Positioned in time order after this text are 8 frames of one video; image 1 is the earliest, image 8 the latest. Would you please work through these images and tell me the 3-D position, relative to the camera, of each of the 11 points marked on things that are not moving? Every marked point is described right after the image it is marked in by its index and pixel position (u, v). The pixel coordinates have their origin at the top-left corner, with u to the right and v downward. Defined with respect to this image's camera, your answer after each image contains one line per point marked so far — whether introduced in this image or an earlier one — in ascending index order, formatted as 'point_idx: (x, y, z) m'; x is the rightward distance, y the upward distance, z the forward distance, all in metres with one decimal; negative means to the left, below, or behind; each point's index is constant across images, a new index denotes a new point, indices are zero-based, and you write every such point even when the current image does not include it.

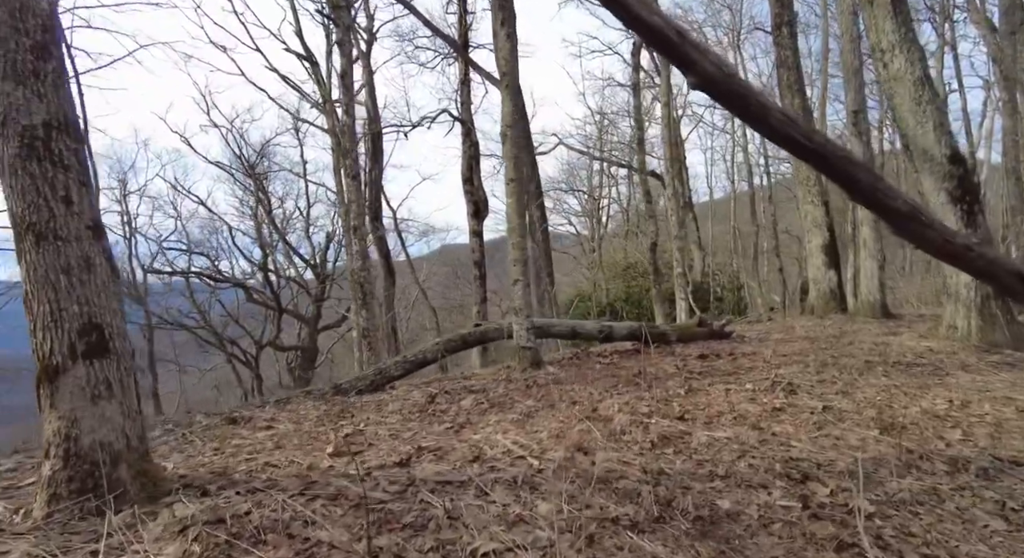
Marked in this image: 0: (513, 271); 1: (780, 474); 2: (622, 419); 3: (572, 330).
0: (0.0, +0.1, +8.3) m
1: (+1.8, -1.3, +4.7) m
2: (+0.9, -1.1, +6.0) m
3: (+0.7, -0.7, +9.8) m
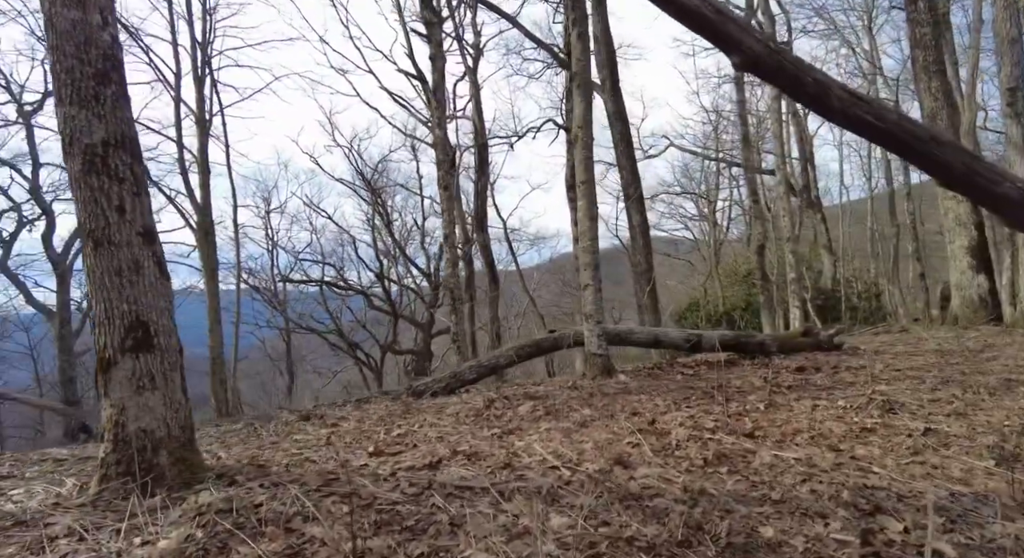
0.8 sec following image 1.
0: (+0.8, 0.0, +8.0) m
1: (+1.9, -1.3, +4.1) m
2: (+1.2, -1.2, +5.5) m
3: (+1.8, -0.7, +9.3) m
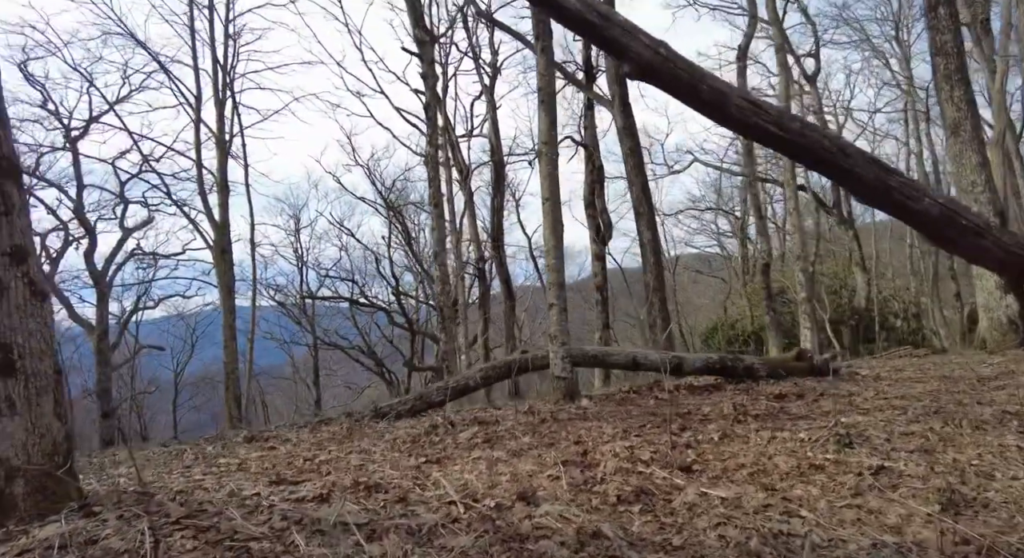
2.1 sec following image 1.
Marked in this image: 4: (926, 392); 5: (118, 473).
0: (+0.4, -0.2, +7.7) m
1: (+1.2, -1.4, +3.8) m
2: (+0.7, -1.3, +5.2) m
3: (+1.5, -1.0, +8.9) m
4: (+4.9, -1.3, +8.6) m
5: (-3.0, -1.4, +5.7) m
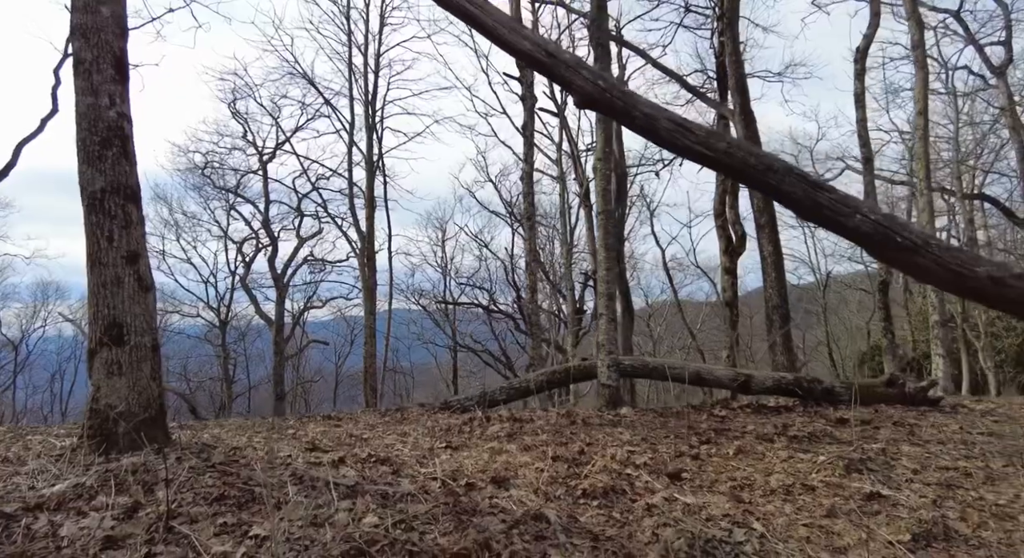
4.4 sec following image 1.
0: (+1.0, -0.3, +8.0) m
1: (+0.9, -1.5, +4.0) m
2: (+0.6, -1.4, +5.5) m
3: (+2.3, -1.2, +9.0) m
4: (+5.5, -1.6, +7.9) m
5: (-2.8, -1.4, +6.8) m
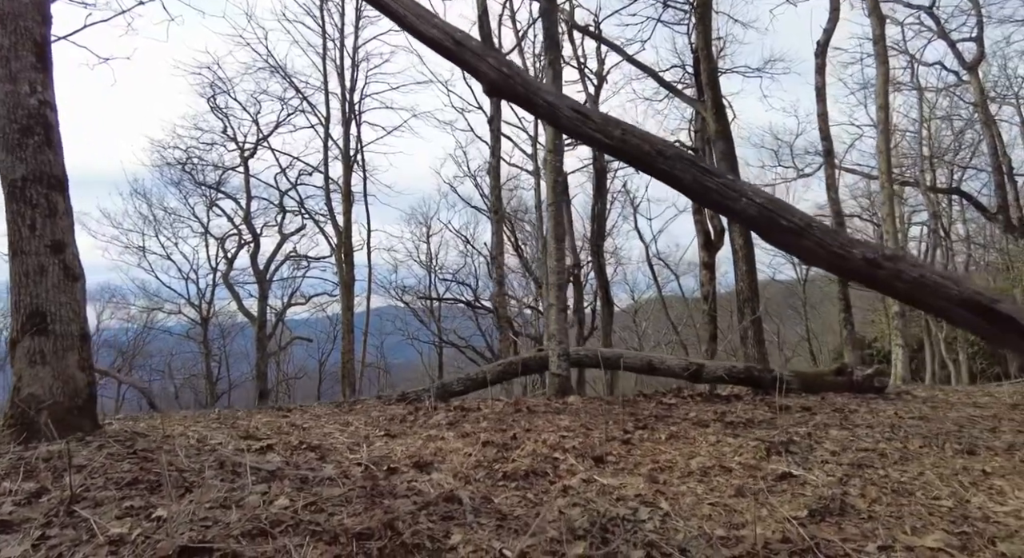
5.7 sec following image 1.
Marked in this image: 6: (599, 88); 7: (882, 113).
0: (+0.4, -0.2, +8.2) m
1: (+0.3, -1.4, +4.1) m
2: (+0.1, -1.3, +5.6) m
3: (+1.7, -1.1, +9.1) m
4: (+5.0, -1.5, +8.0) m
5: (-3.4, -1.3, +6.9) m
6: (+1.9, +4.5, +17.0) m
7: (+6.9, +3.1, +13.6) m
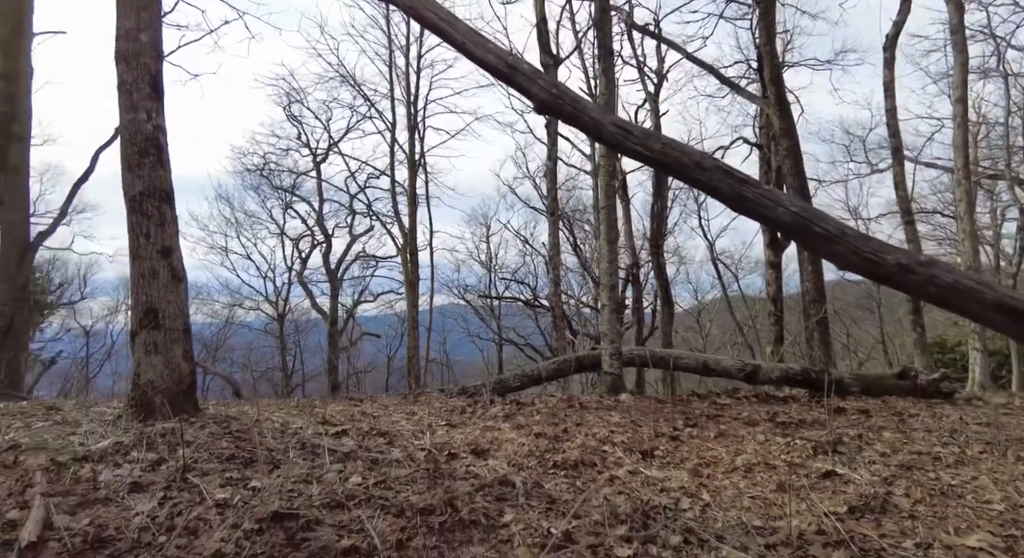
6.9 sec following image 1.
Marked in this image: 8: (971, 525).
0: (+1.1, -0.2, +8.5) m
1: (+0.6, -1.4, +4.4) m
2: (+0.5, -1.3, +6.0) m
3: (+2.4, -1.1, +9.3) m
4: (+5.6, -1.6, +7.9) m
5: (-2.8, -1.3, +7.6) m
6: (+3.4, +4.5, +17.1) m
7: (+8.1, +3.0, +13.3) m
8: (+2.8, -1.5, +4.5) m
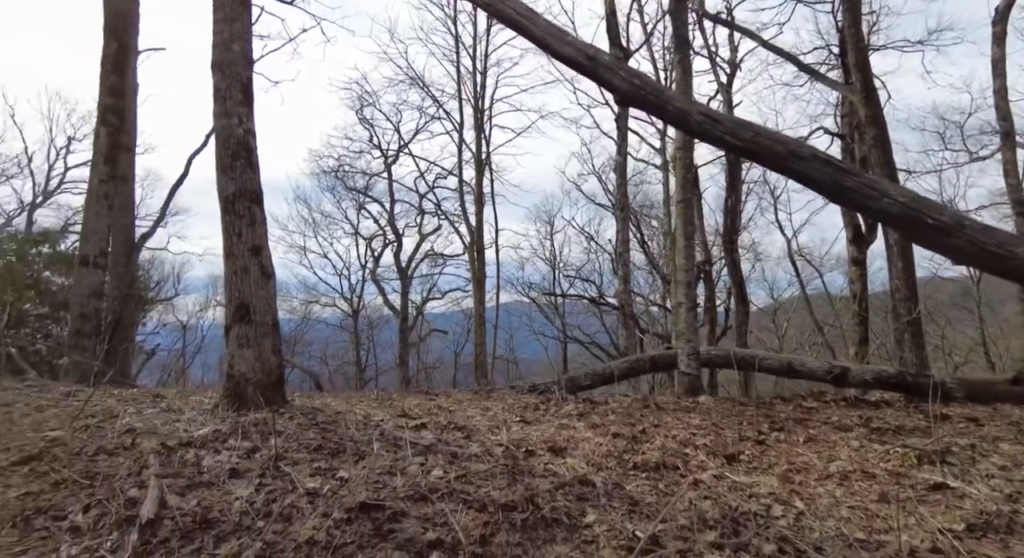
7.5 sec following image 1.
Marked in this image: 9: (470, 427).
0: (+2.0, -0.2, +8.2) m
1: (+1.1, -1.4, +4.3) m
2: (+1.1, -1.3, +5.8) m
3: (+3.3, -1.1, +9.0) m
4: (+6.4, -1.6, +7.3) m
5: (-2.1, -1.2, +7.7) m
6: (+5.0, +4.5, +16.7) m
7: (+9.3, +2.9, +12.4) m
8: (+3.3, -1.5, +4.1) m
9: (-0.4, -1.2, +6.0) m
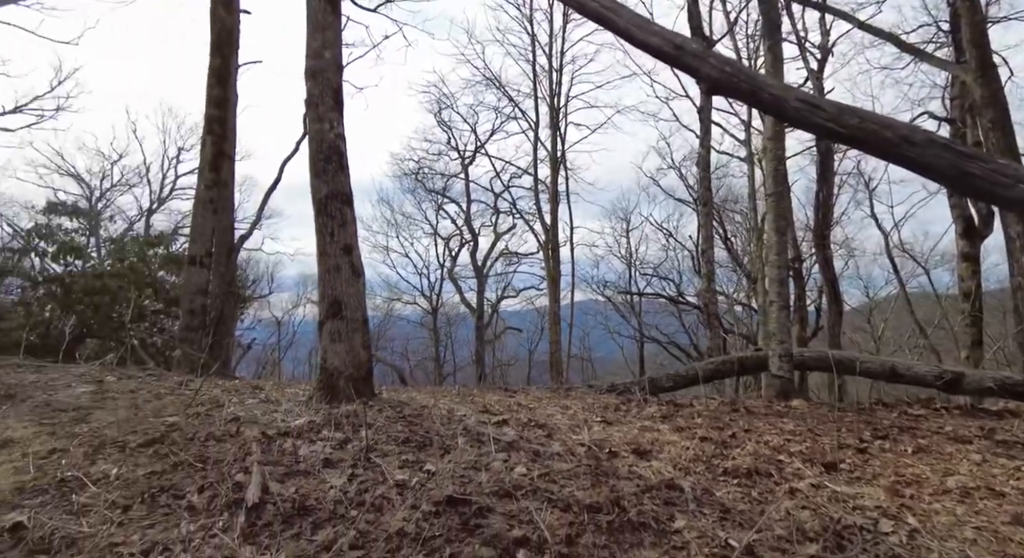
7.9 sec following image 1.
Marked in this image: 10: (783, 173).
0: (+2.8, -0.2, +7.9) m
1: (+1.6, -1.4, +4.1) m
2: (+1.8, -1.3, +5.6) m
3: (+4.3, -1.1, +8.5) m
4: (+7.1, -1.7, +6.6) m
5: (-1.2, -1.2, +7.8) m
6: (+6.8, +4.4, +16.0) m
7: (+10.7, +2.9, +11.4) m
8: (+3.7, -1.5, +3.7) m
9: (+0.3, -1.2, +5.9) m
10: (+3.0, +1.2, +8.0) m
